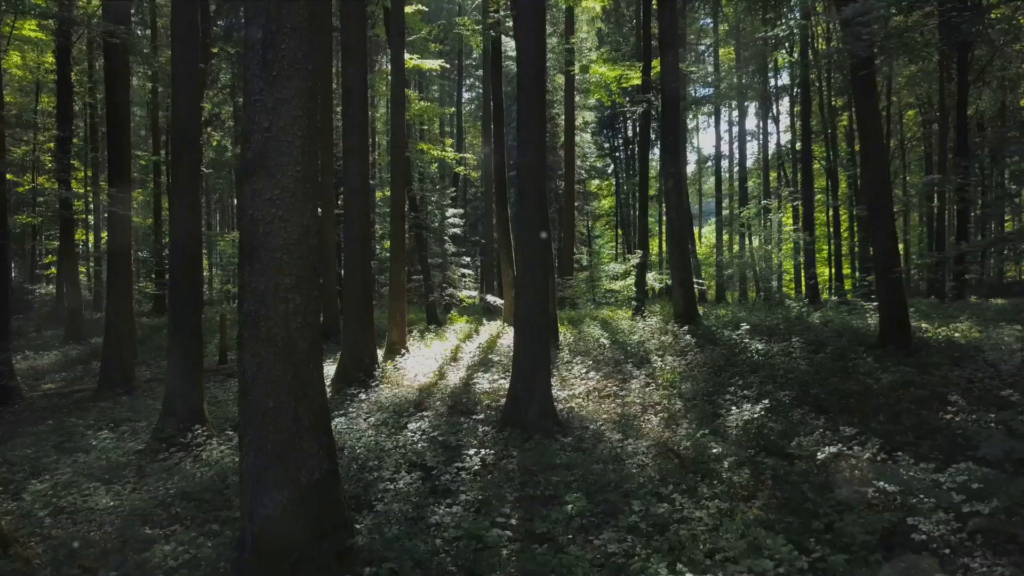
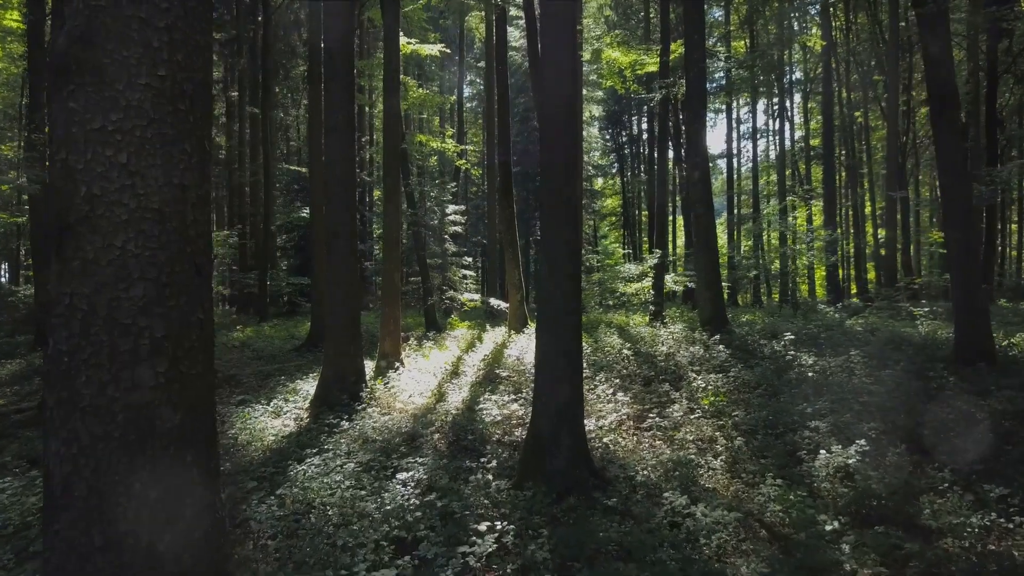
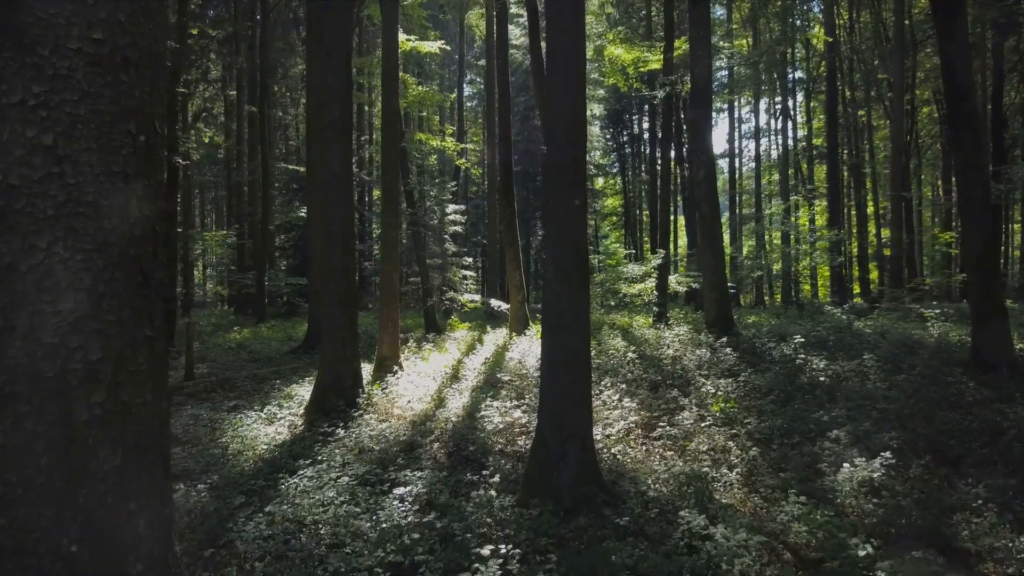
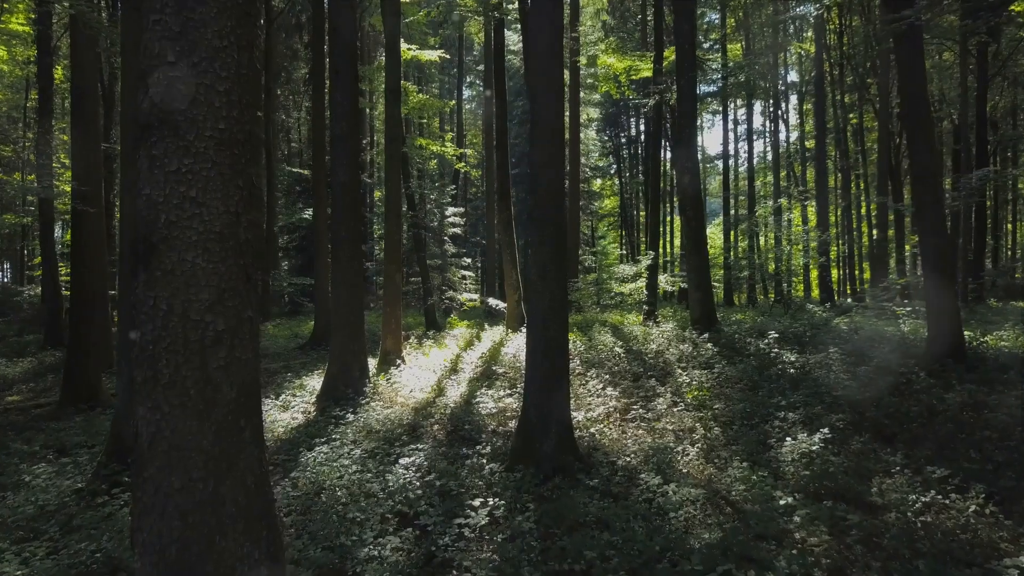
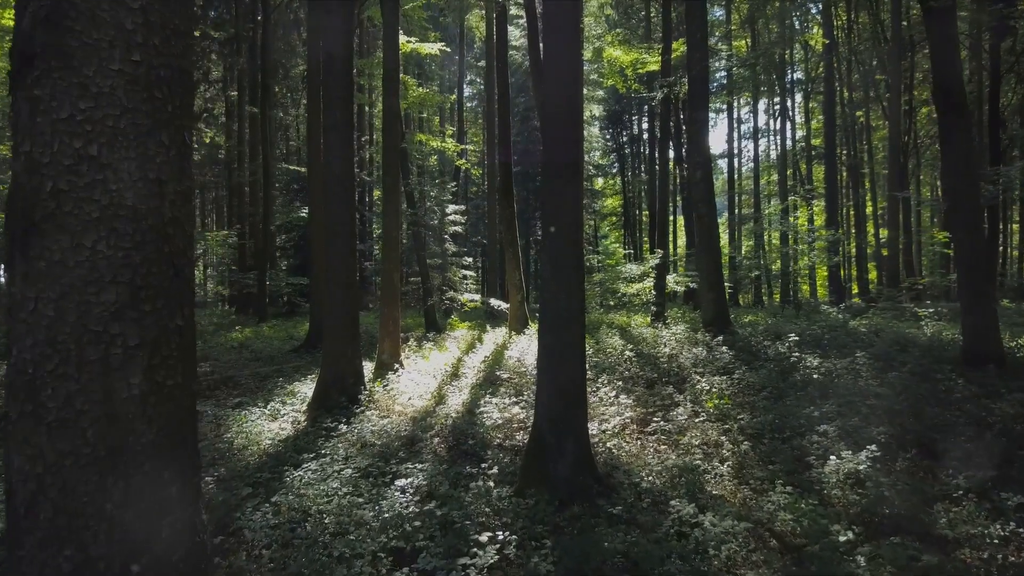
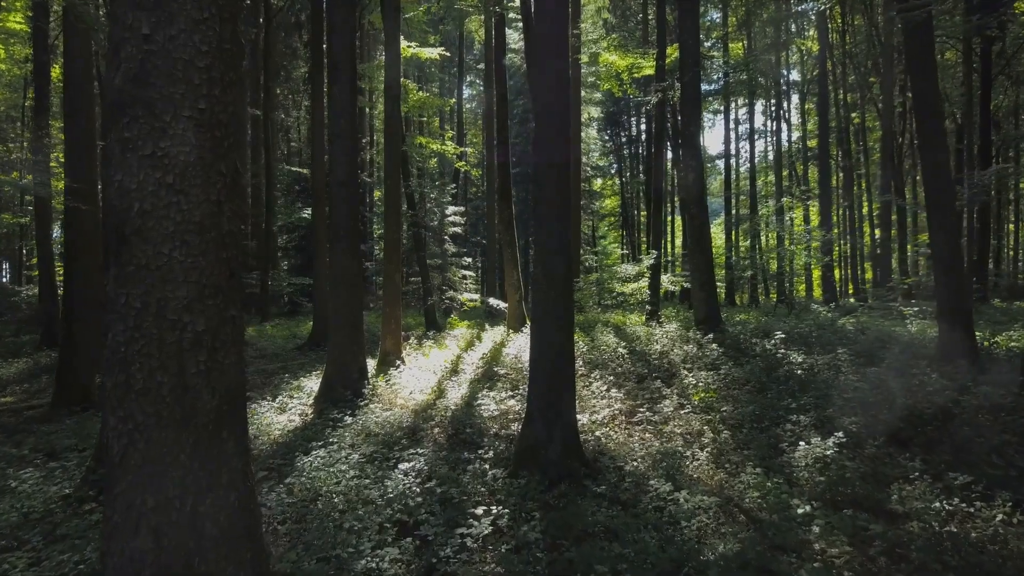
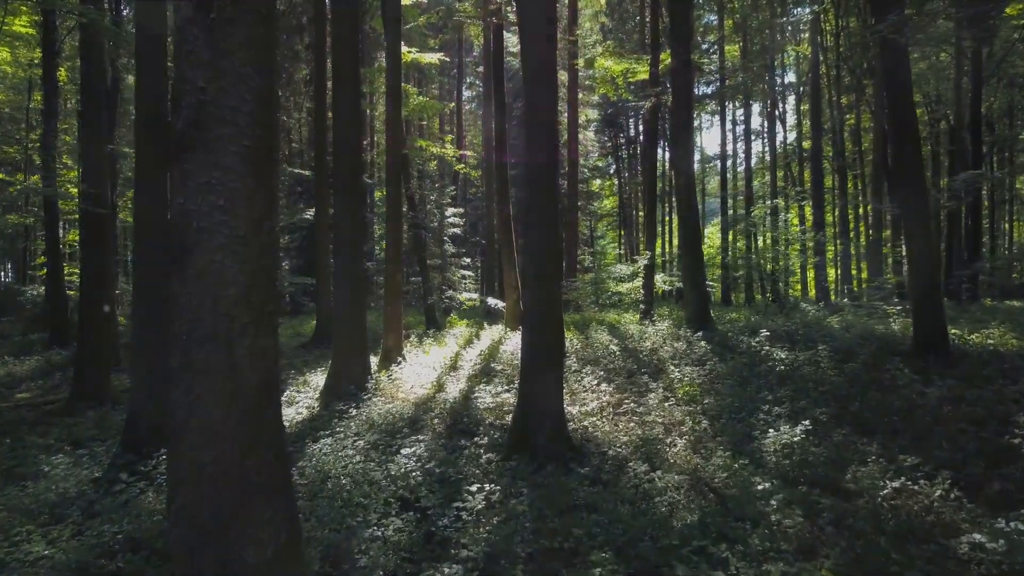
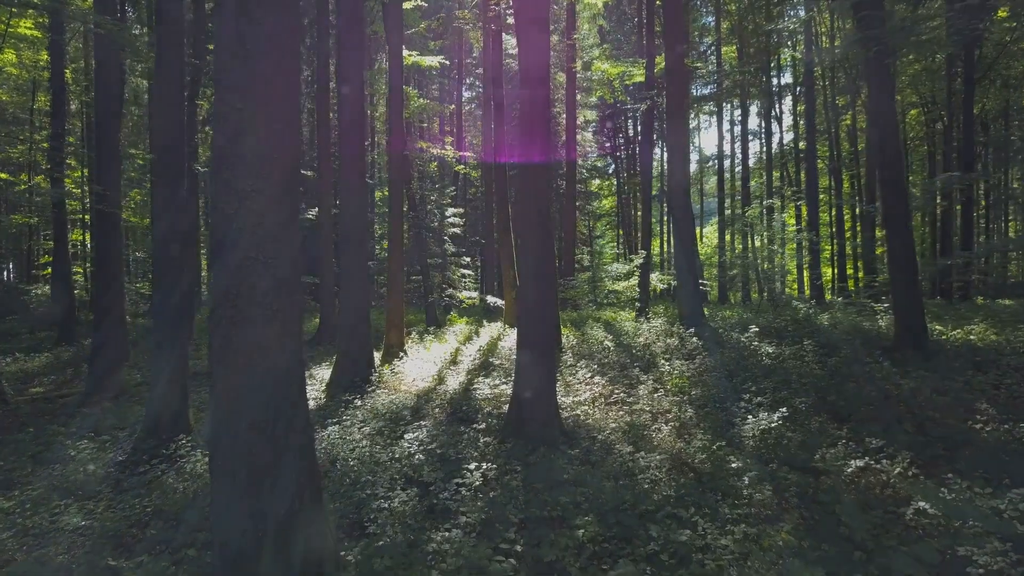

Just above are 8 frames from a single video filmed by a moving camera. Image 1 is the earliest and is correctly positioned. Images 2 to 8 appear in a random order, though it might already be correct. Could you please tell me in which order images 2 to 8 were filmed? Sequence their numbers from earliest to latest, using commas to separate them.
8, 7, 4, 6, 2, 5, 3
